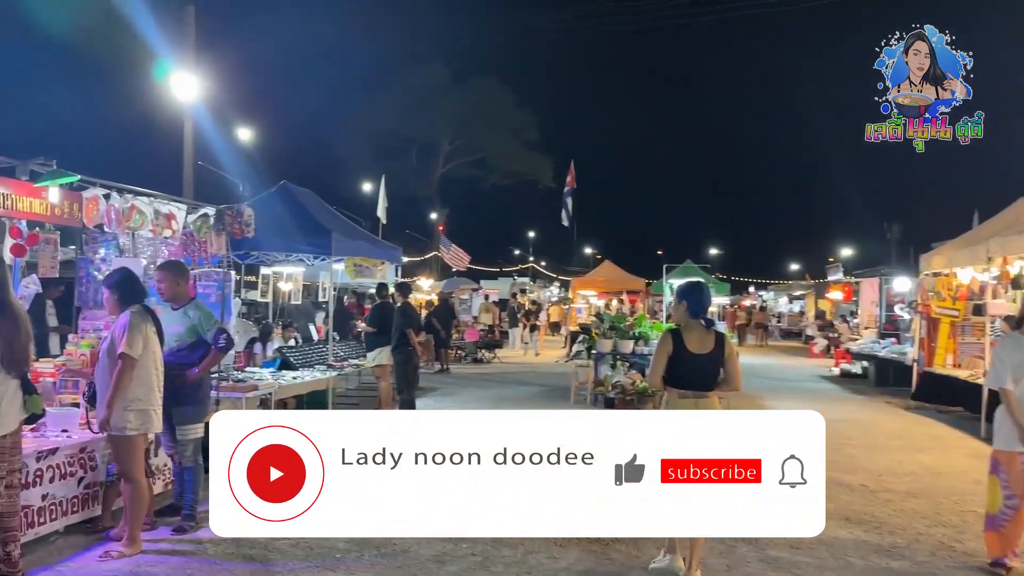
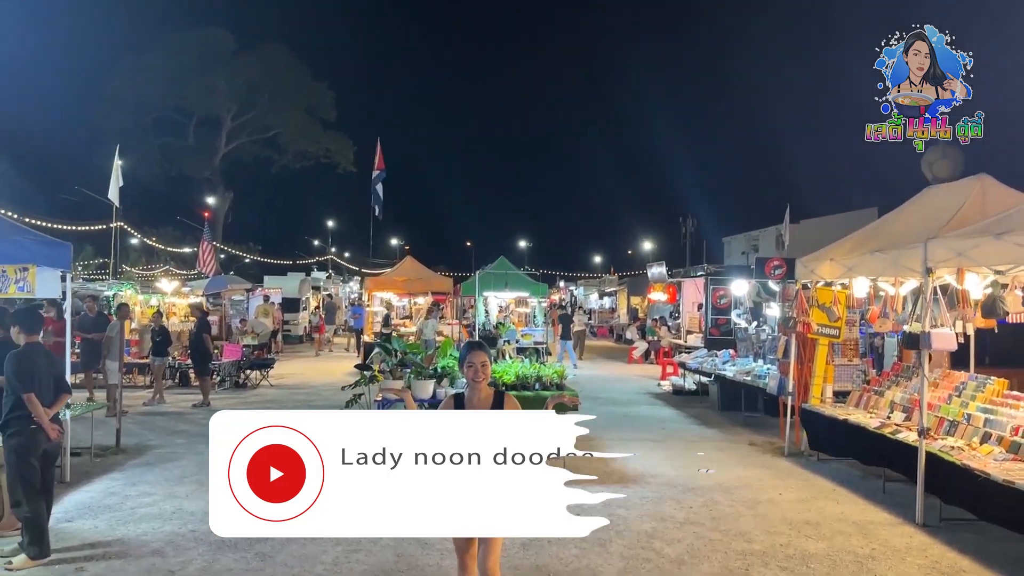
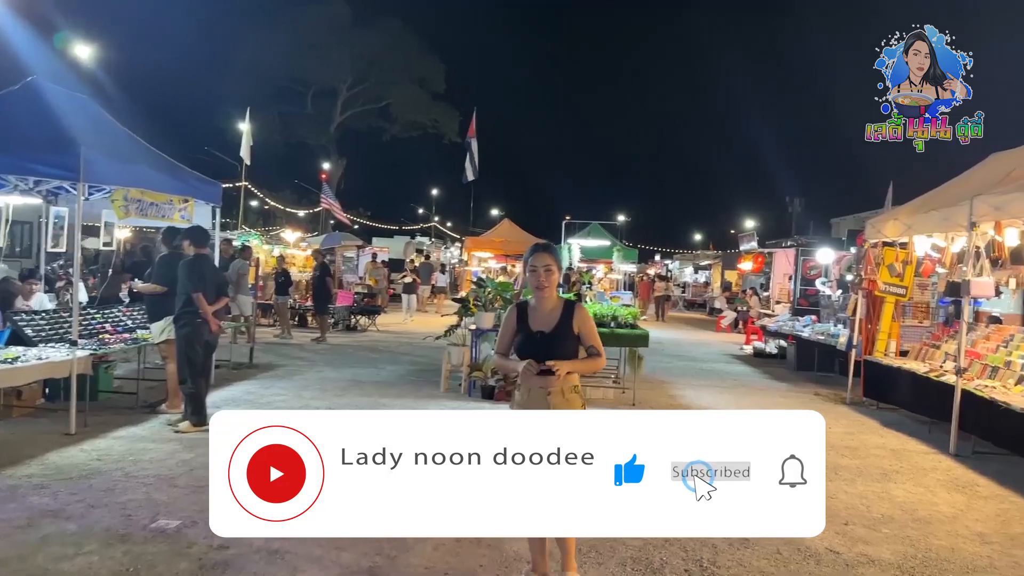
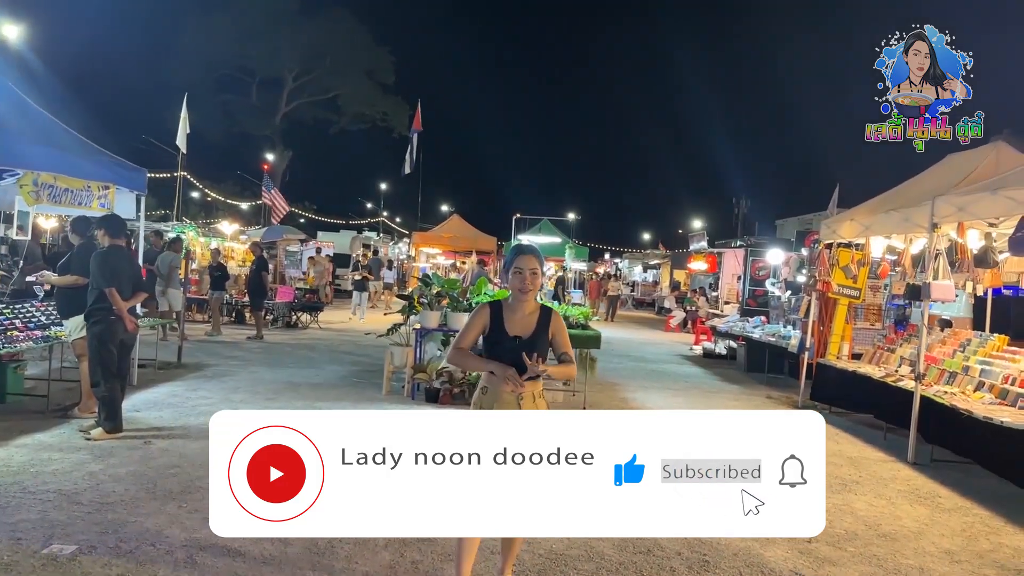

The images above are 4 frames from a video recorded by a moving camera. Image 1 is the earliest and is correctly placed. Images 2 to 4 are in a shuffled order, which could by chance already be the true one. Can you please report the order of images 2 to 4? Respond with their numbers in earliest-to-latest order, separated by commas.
3, 4, 2
